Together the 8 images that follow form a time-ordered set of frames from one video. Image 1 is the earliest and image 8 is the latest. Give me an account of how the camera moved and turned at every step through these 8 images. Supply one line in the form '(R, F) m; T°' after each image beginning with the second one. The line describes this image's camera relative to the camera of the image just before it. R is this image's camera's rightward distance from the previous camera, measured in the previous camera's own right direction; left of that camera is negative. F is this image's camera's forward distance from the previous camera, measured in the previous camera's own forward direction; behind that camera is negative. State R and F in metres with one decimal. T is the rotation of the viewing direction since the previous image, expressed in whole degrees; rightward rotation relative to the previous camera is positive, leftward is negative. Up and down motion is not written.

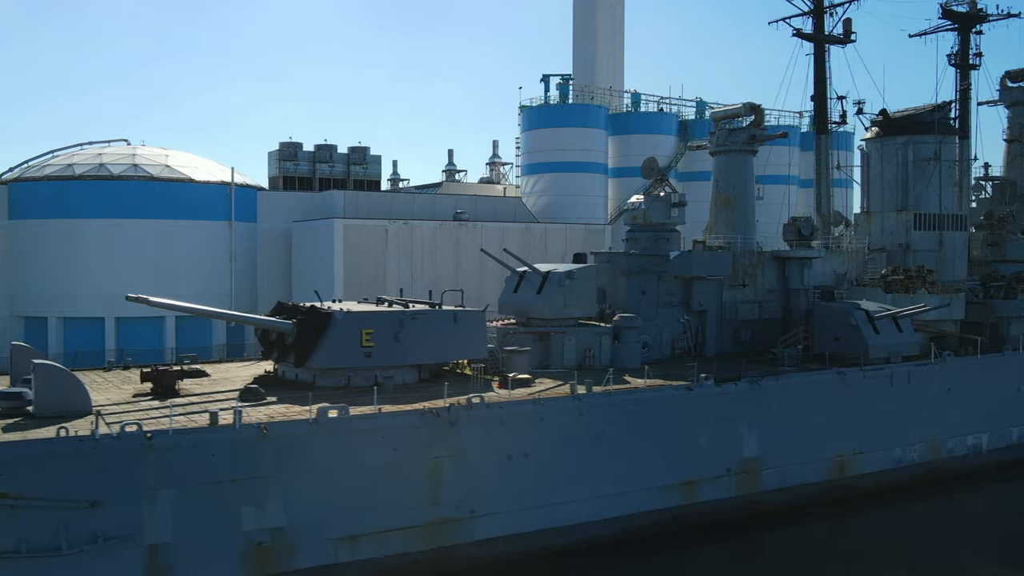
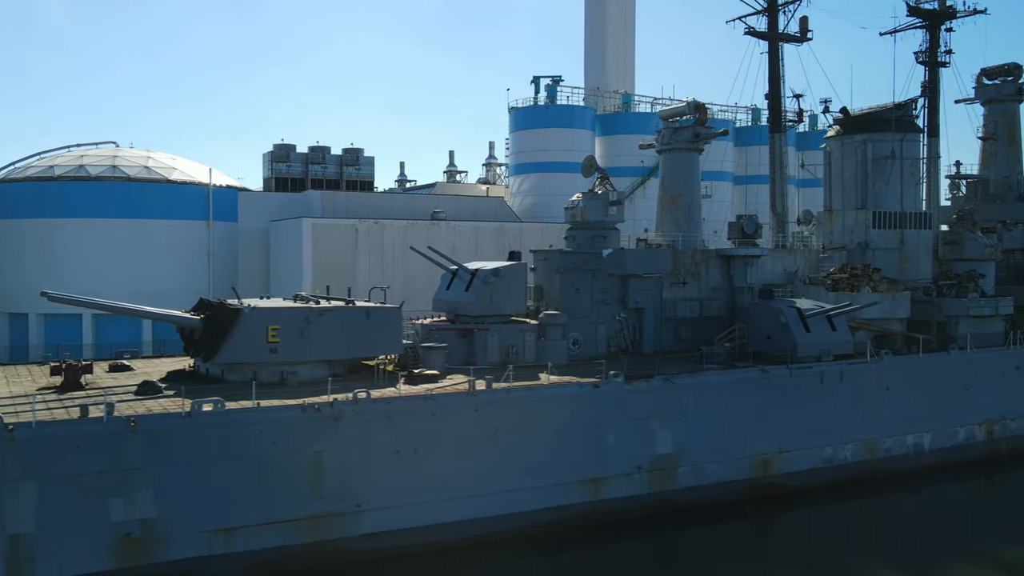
(+1.3, 0.0) m; -1°
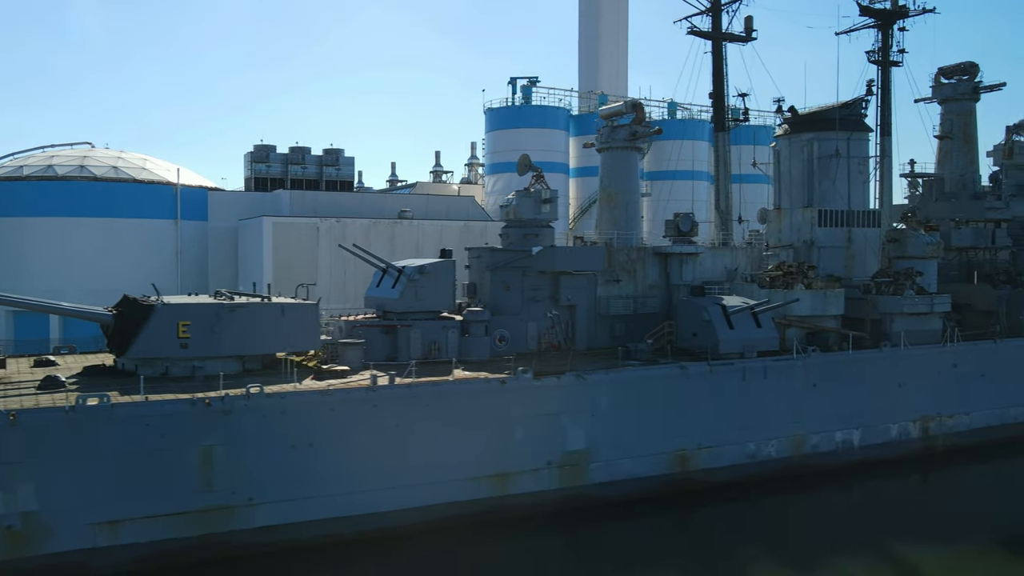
(+1.1, -0.1) m; 0°
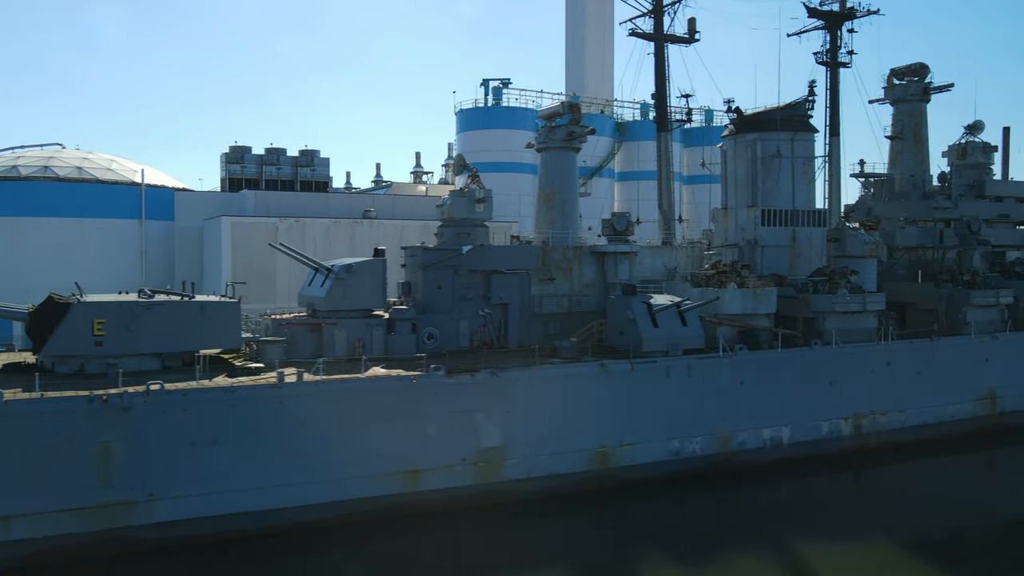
(+1.0, -0.1) m; 0°
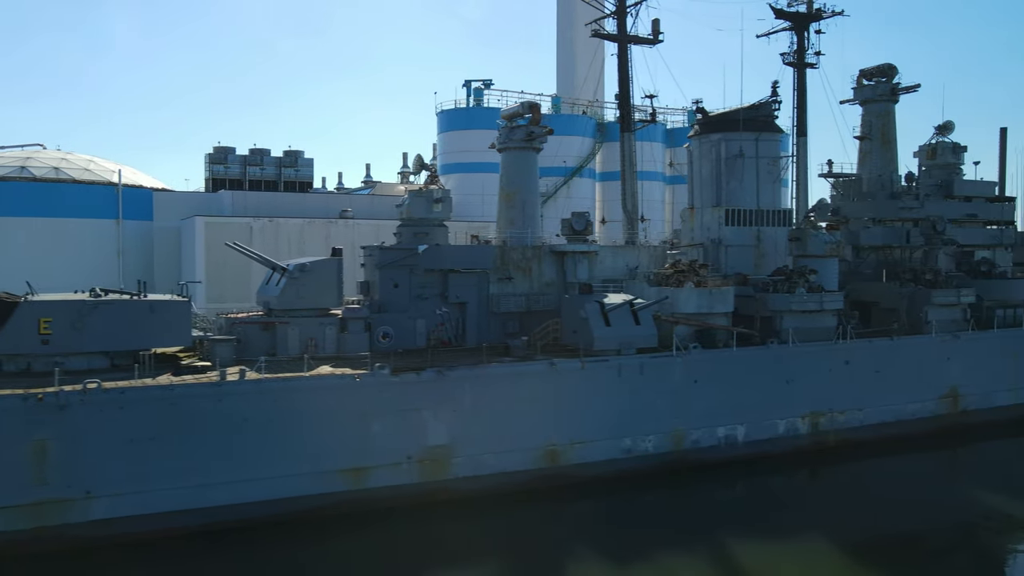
(+0.6, -0.1) m; 0°
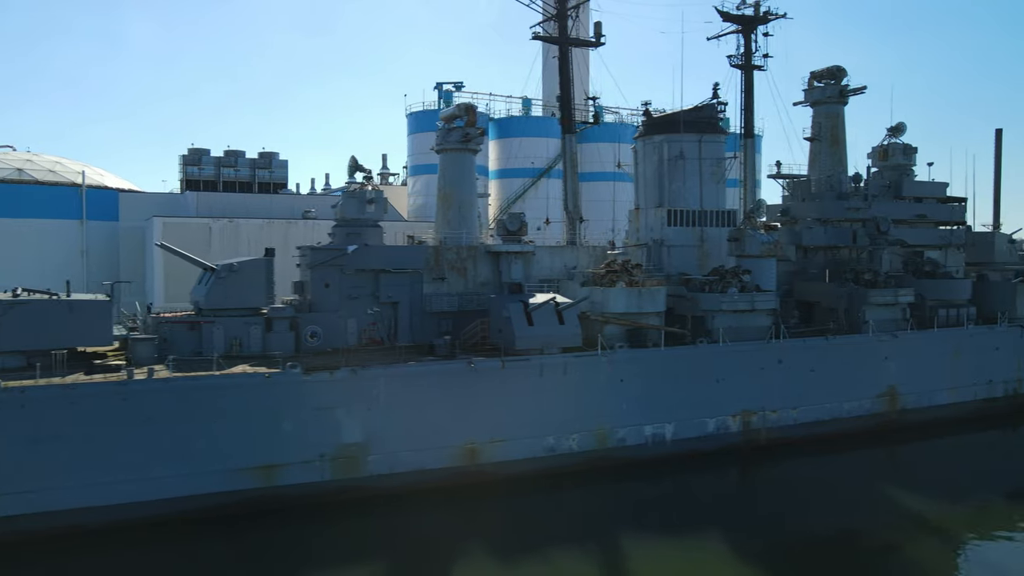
(+1.0, -0.1) m; 0°
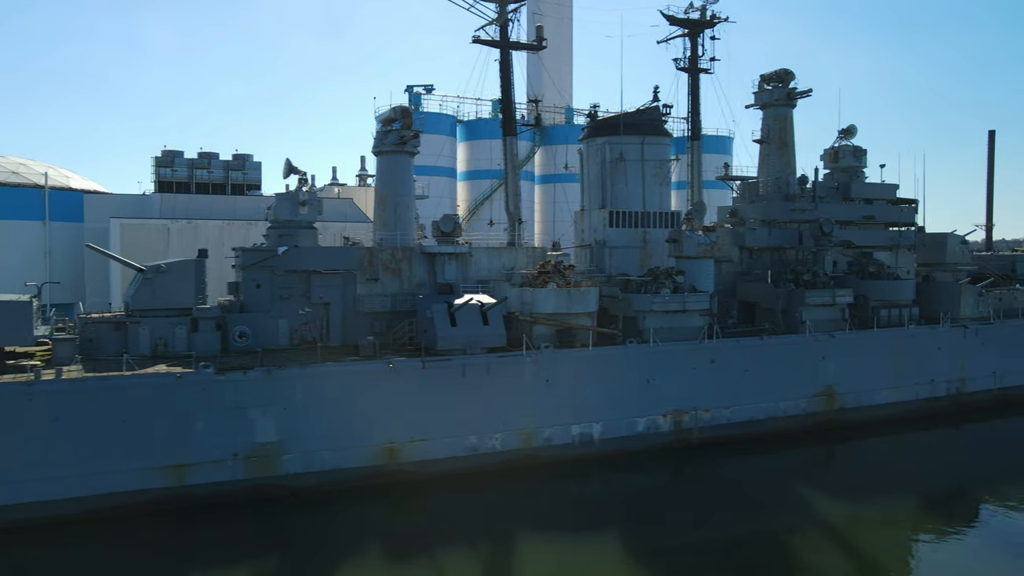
(+1.0, -0.2) m; 0°
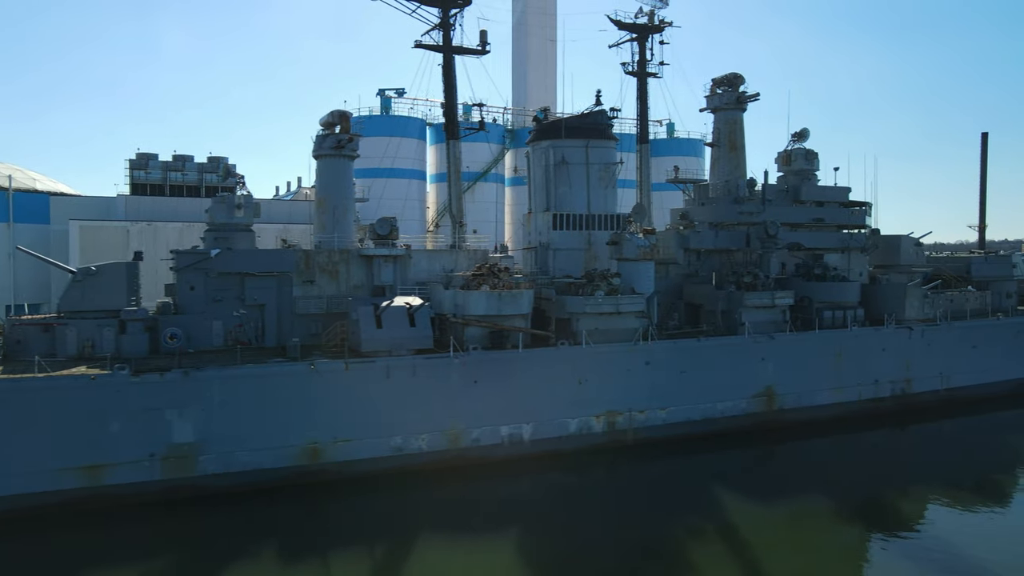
(+1.0, -0.2) m; 0°
